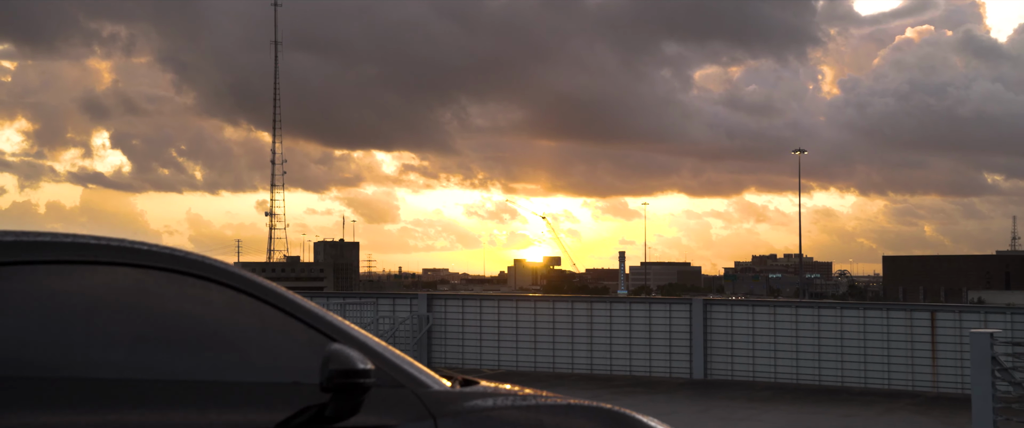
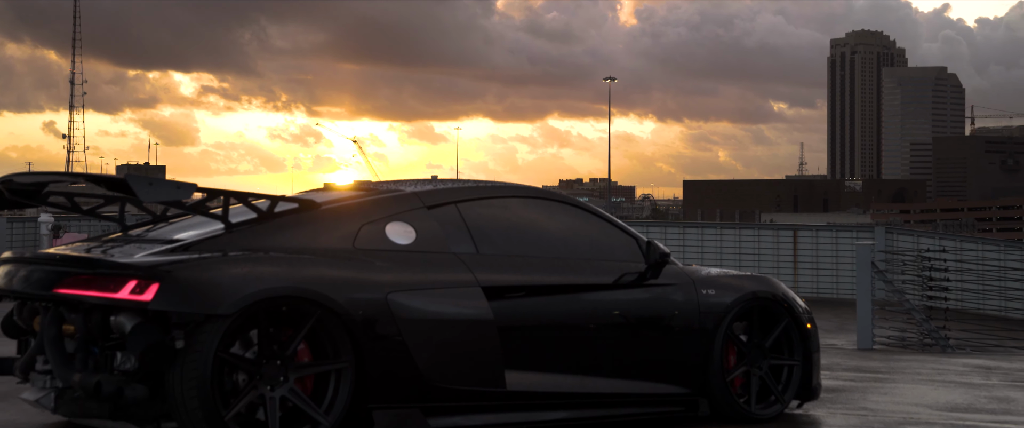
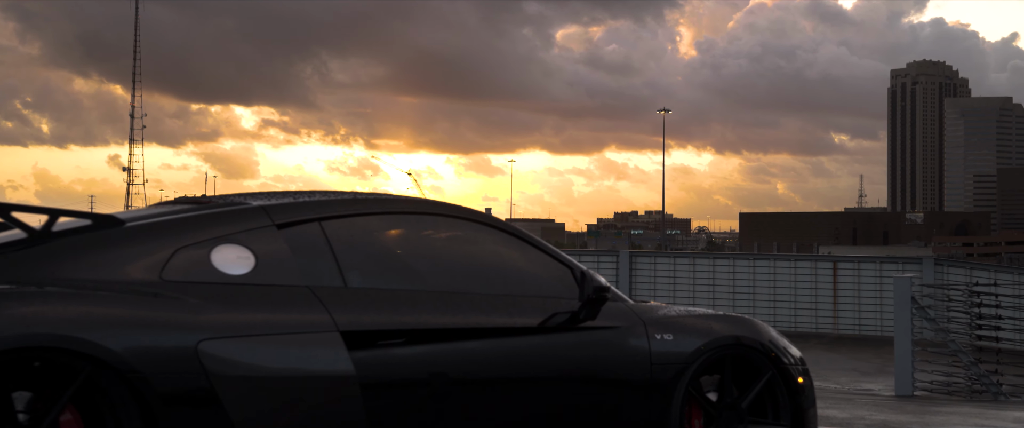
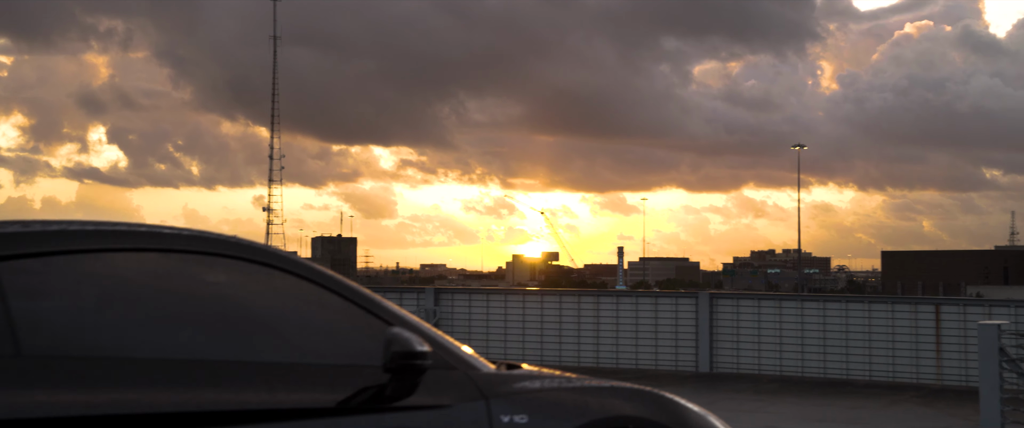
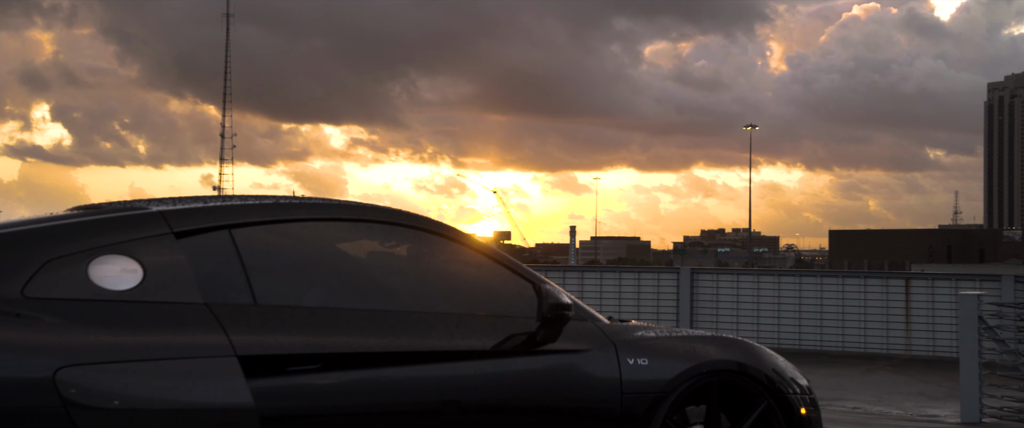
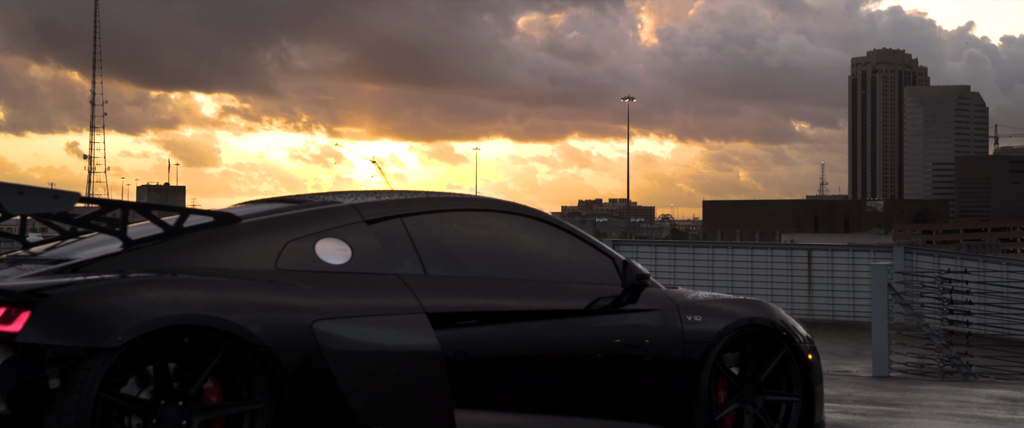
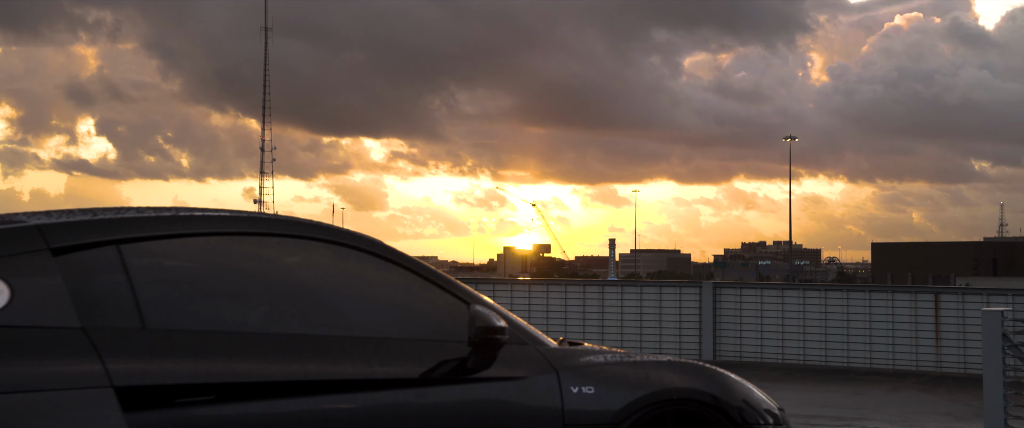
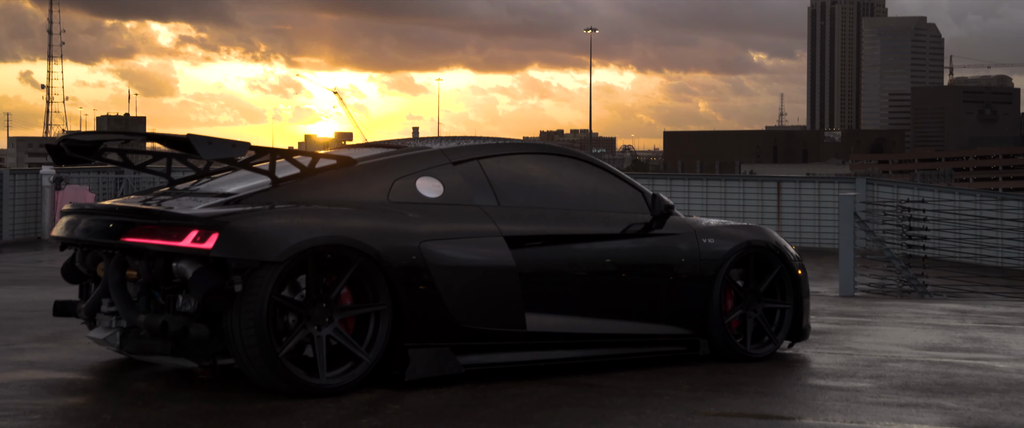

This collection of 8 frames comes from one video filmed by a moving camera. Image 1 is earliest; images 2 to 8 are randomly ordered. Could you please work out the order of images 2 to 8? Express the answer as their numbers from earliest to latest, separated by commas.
4, 7, 5, 3, 6, 2, 8
